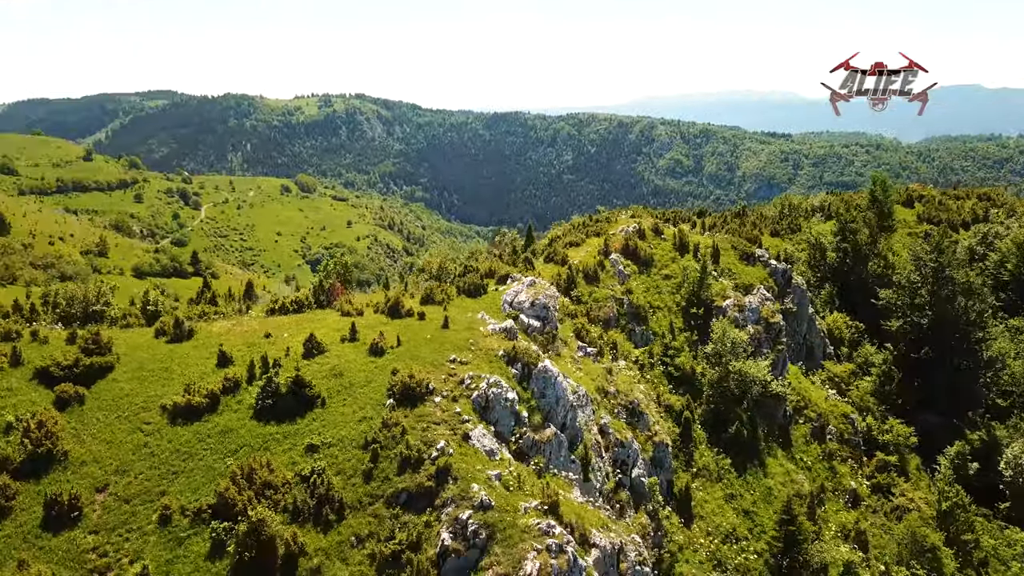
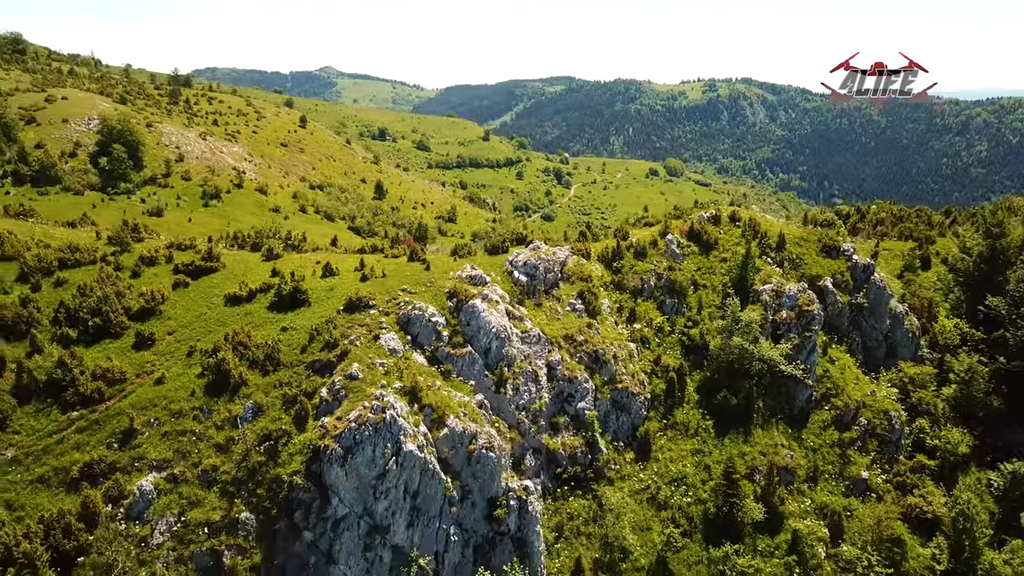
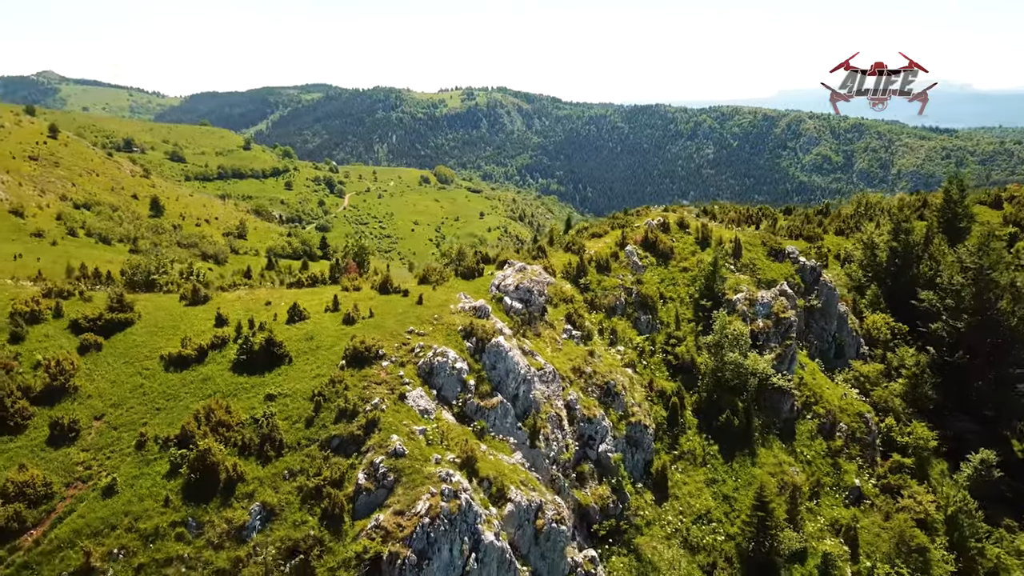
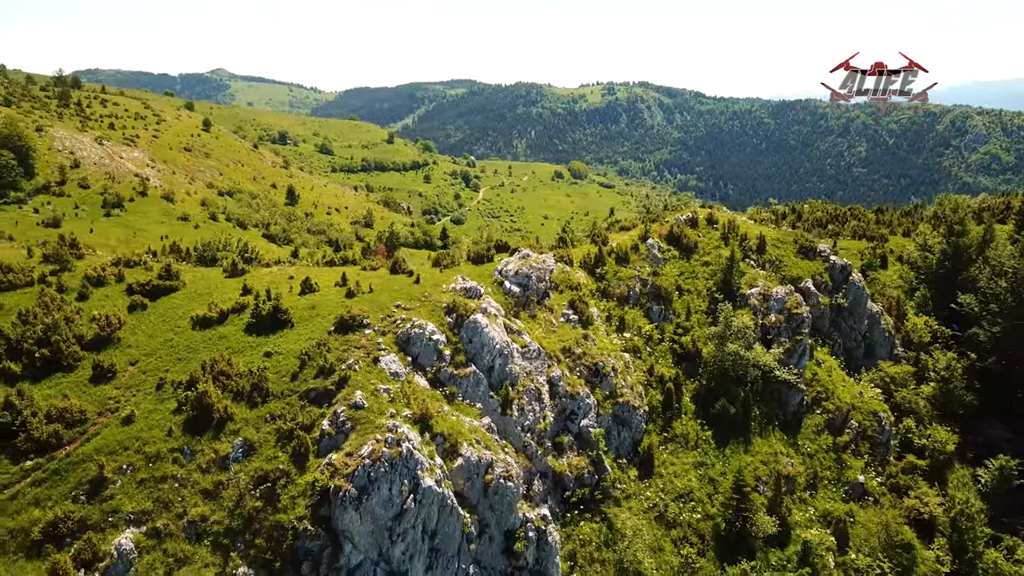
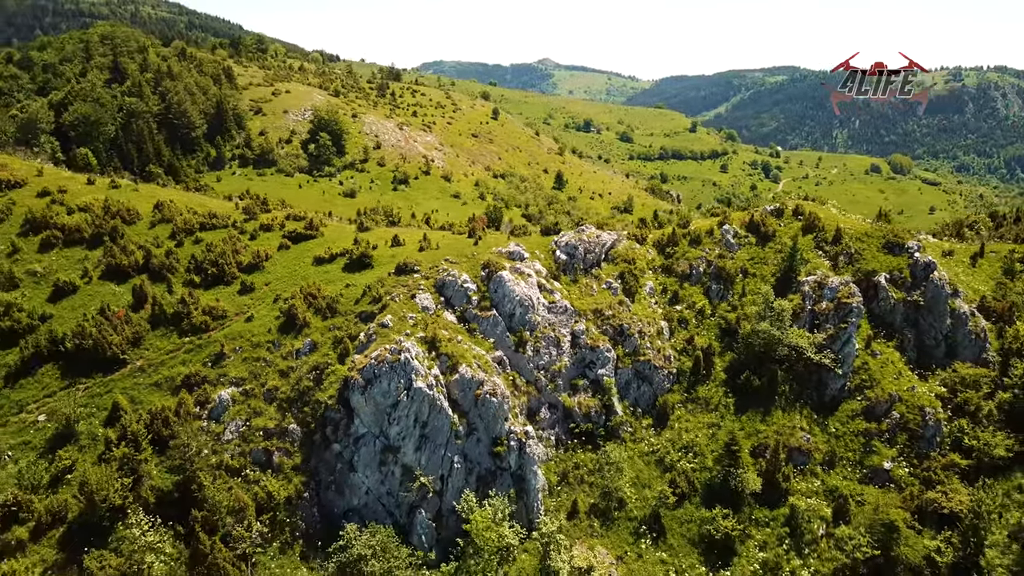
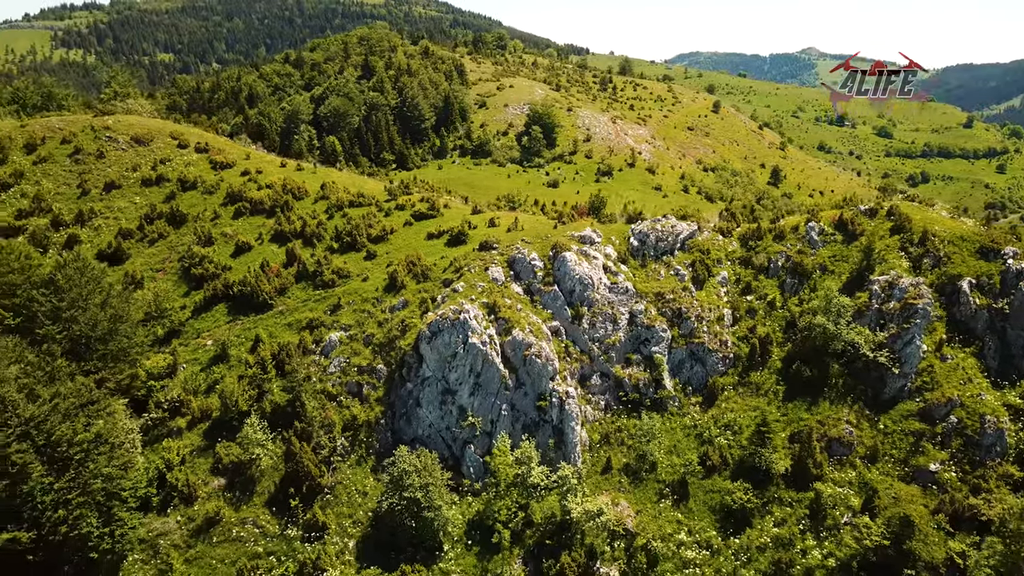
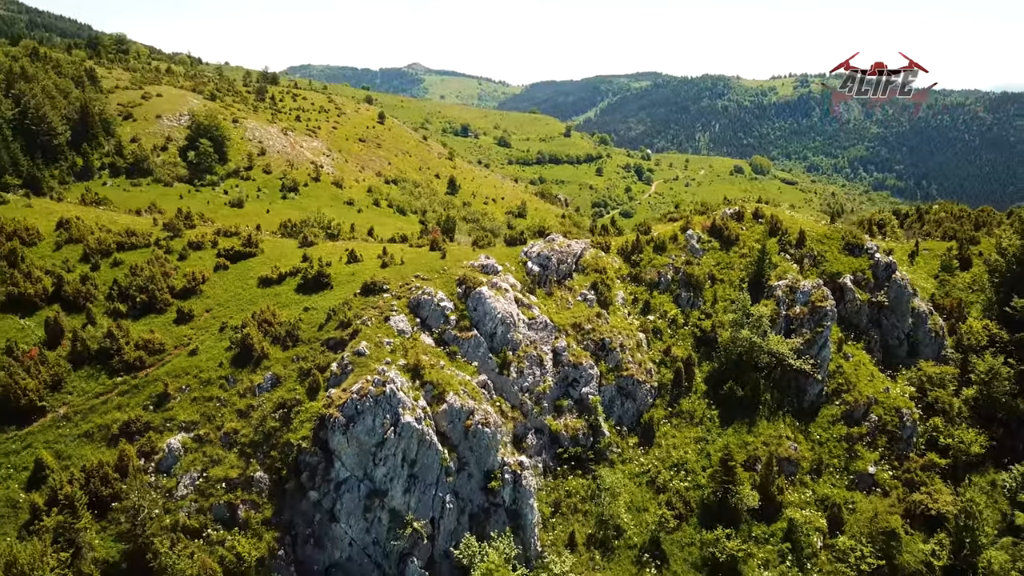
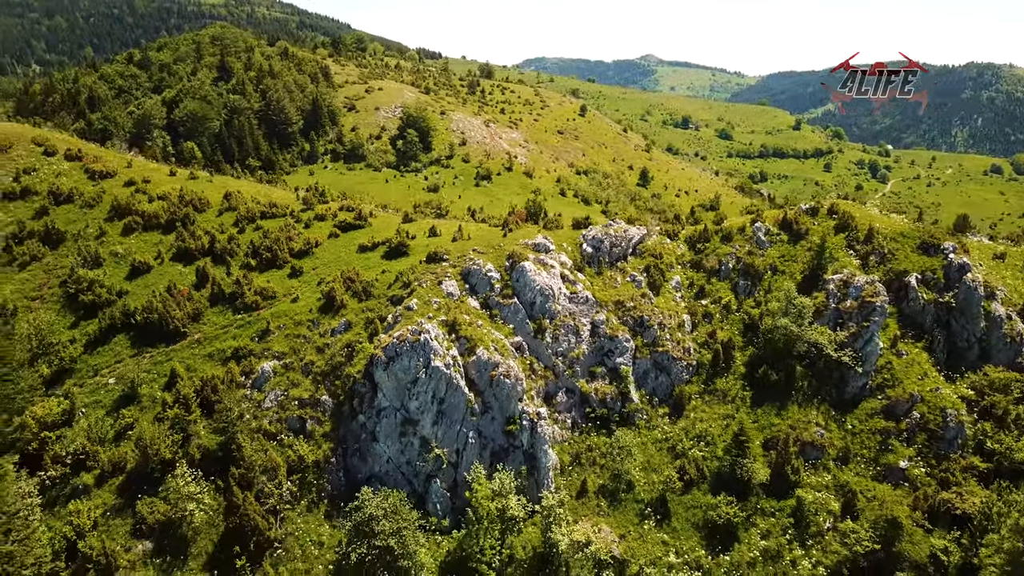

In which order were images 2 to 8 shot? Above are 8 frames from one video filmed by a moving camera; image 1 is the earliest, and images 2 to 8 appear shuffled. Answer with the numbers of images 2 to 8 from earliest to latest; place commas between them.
3, 4, 2, 7, 5, 8, 6
